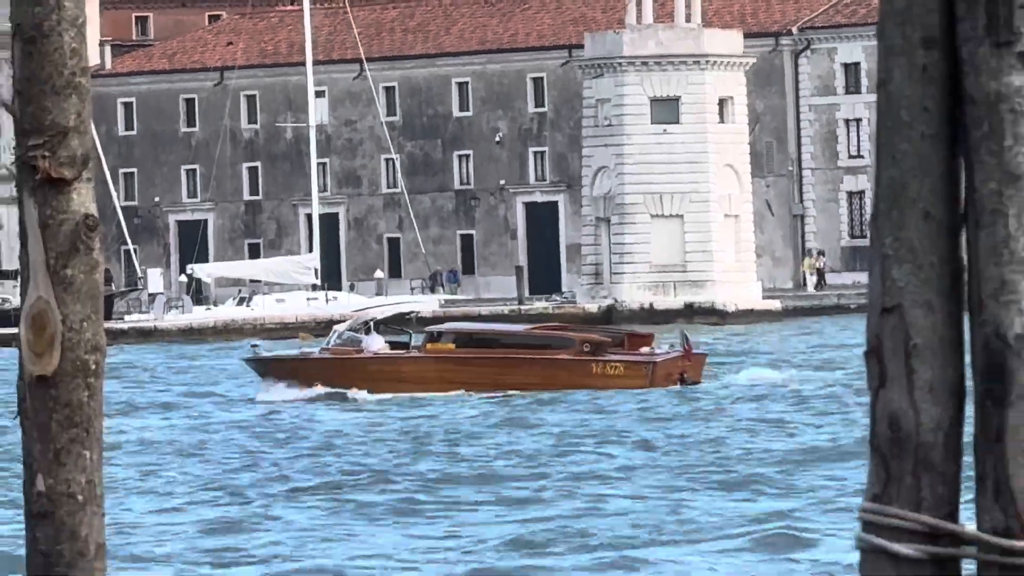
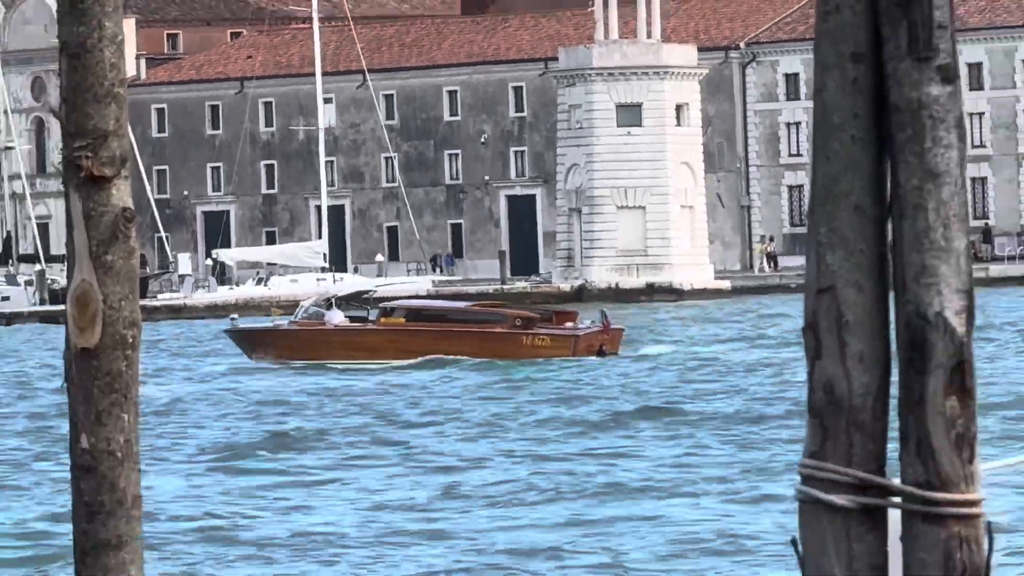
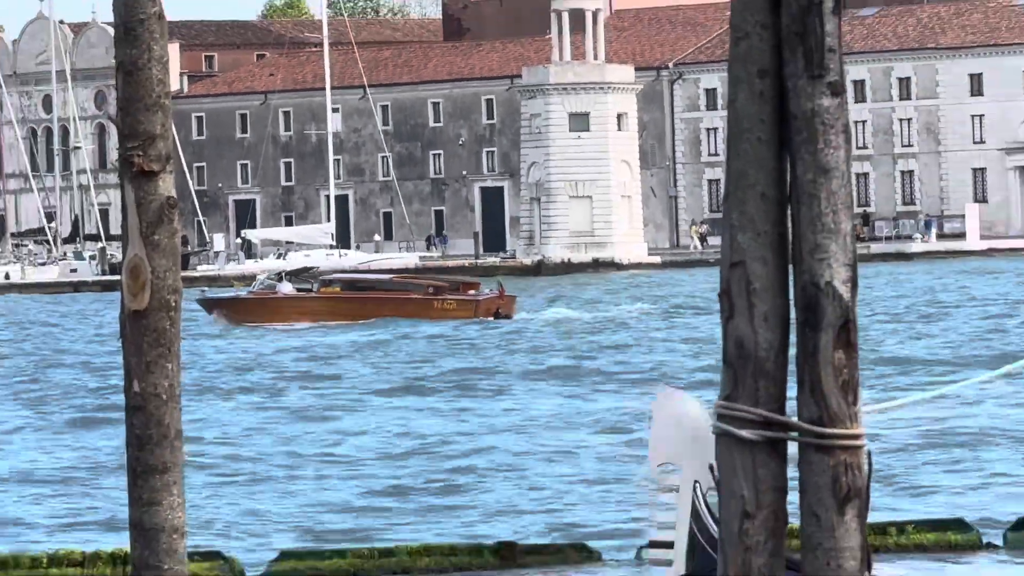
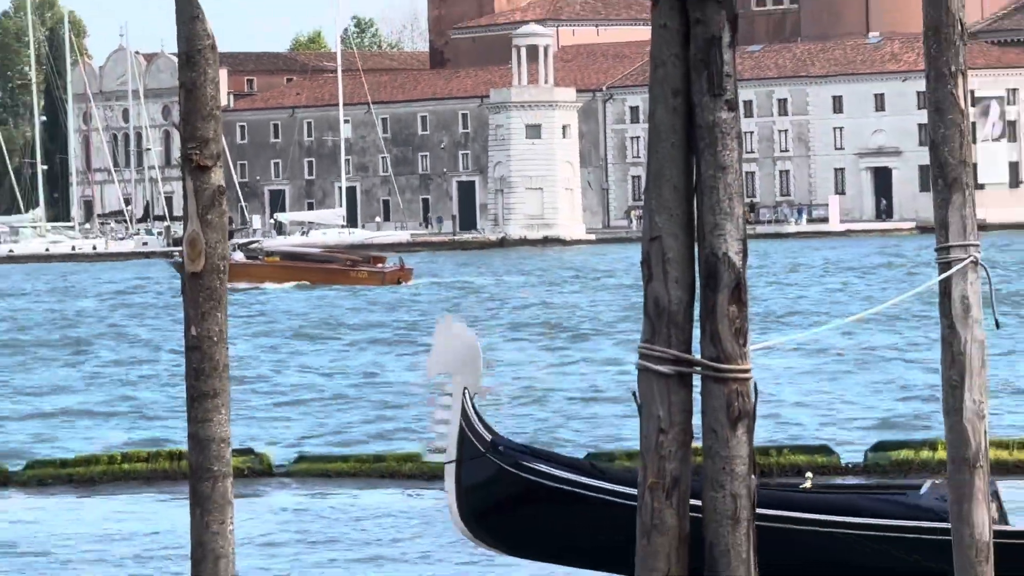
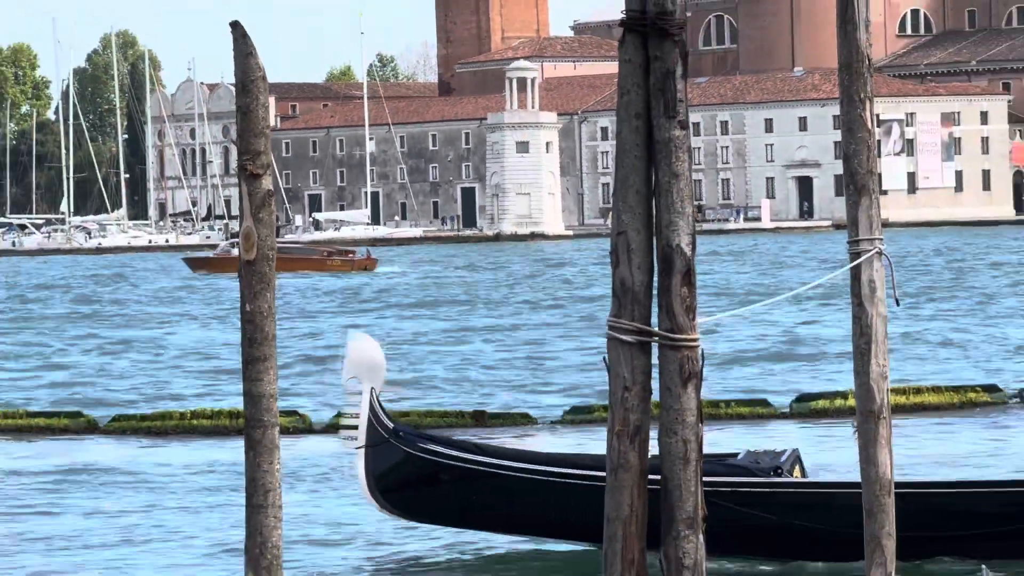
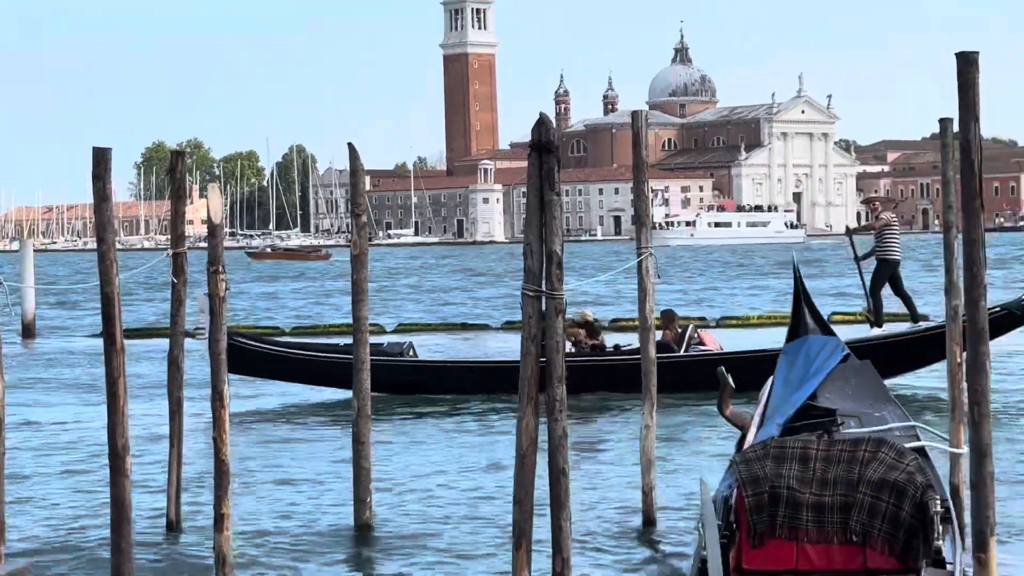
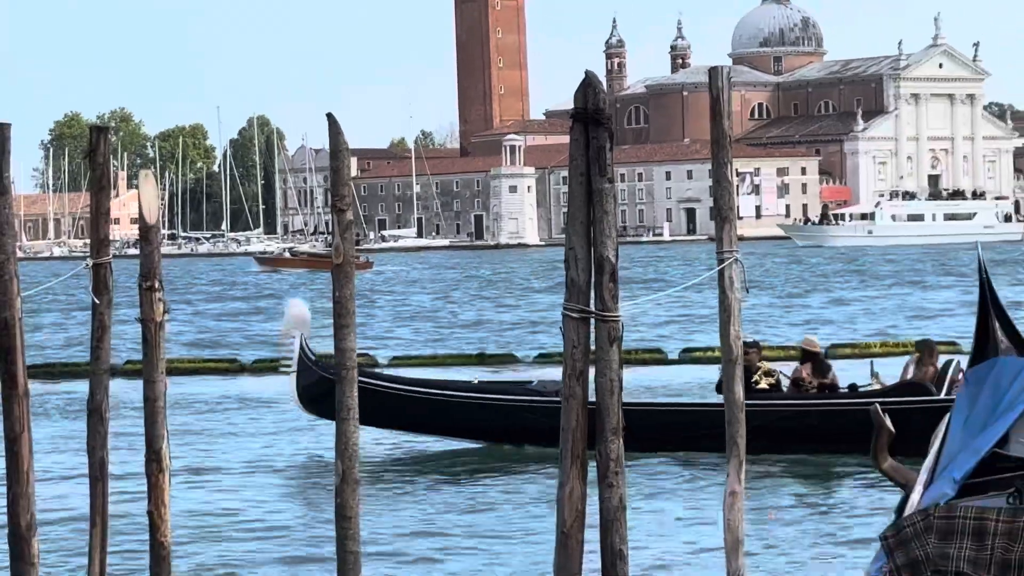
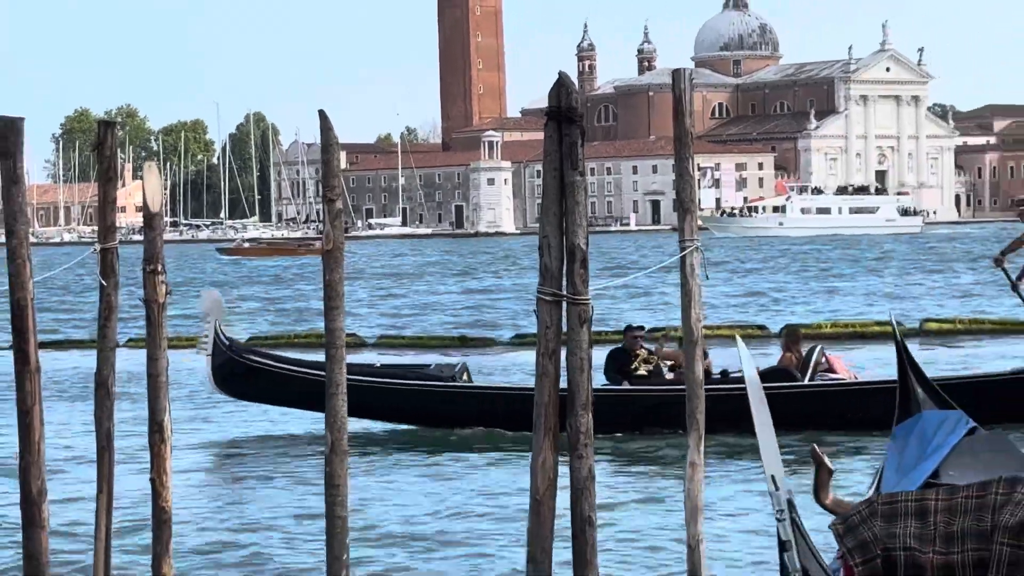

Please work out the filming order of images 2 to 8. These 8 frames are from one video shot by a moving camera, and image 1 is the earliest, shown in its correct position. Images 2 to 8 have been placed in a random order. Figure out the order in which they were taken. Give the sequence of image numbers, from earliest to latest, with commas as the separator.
2, 3, 4, 5, 7, 8, 6
